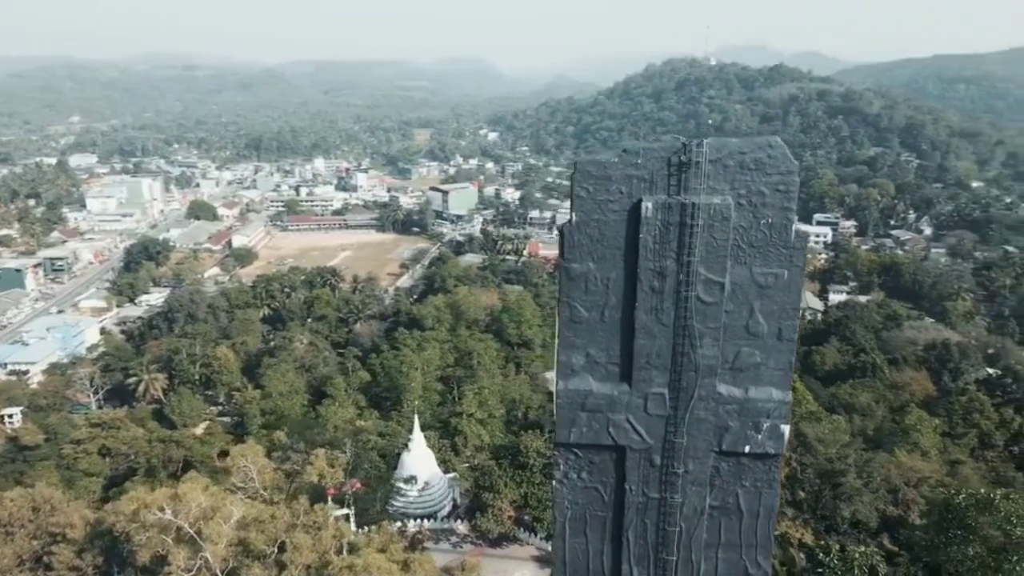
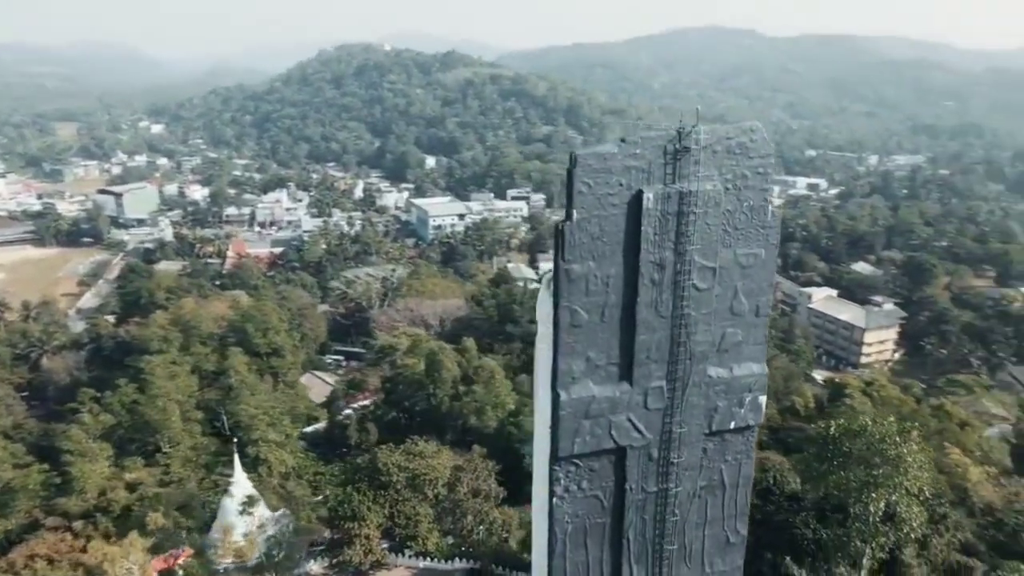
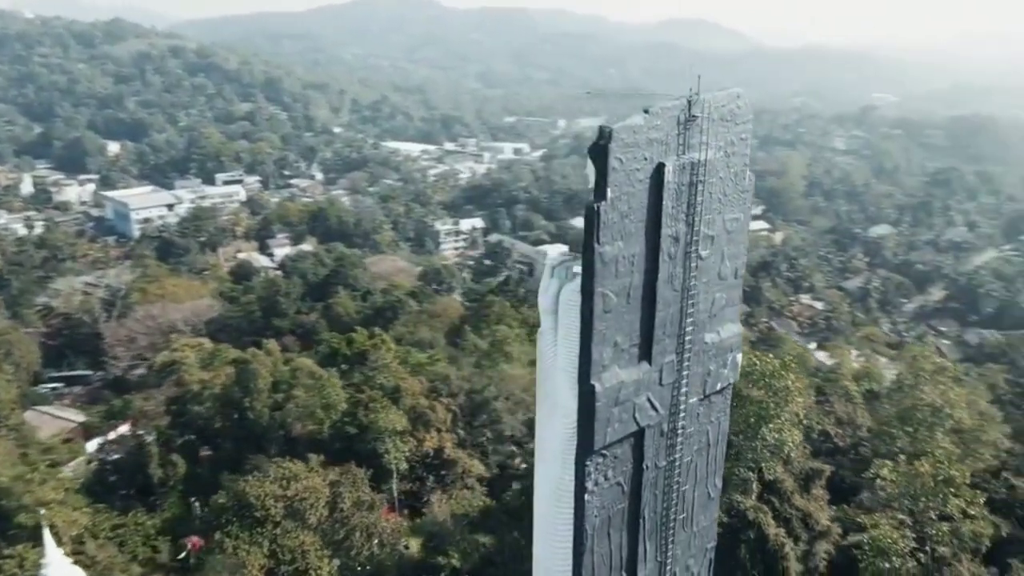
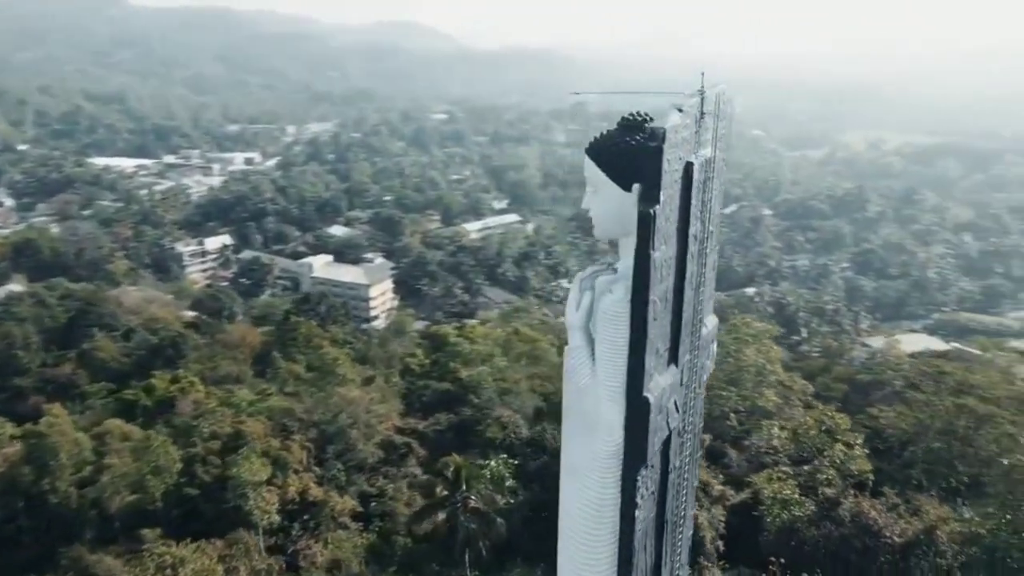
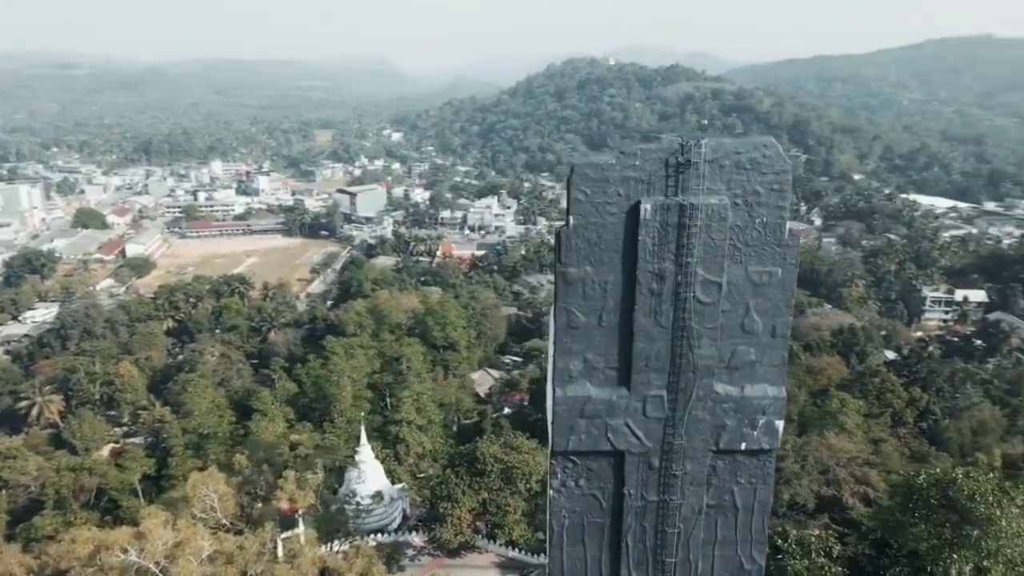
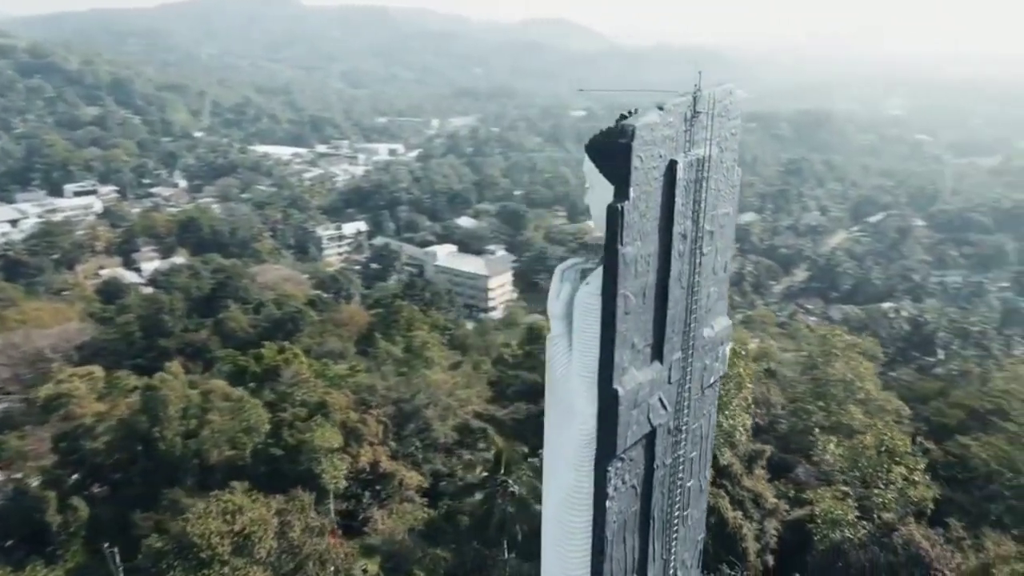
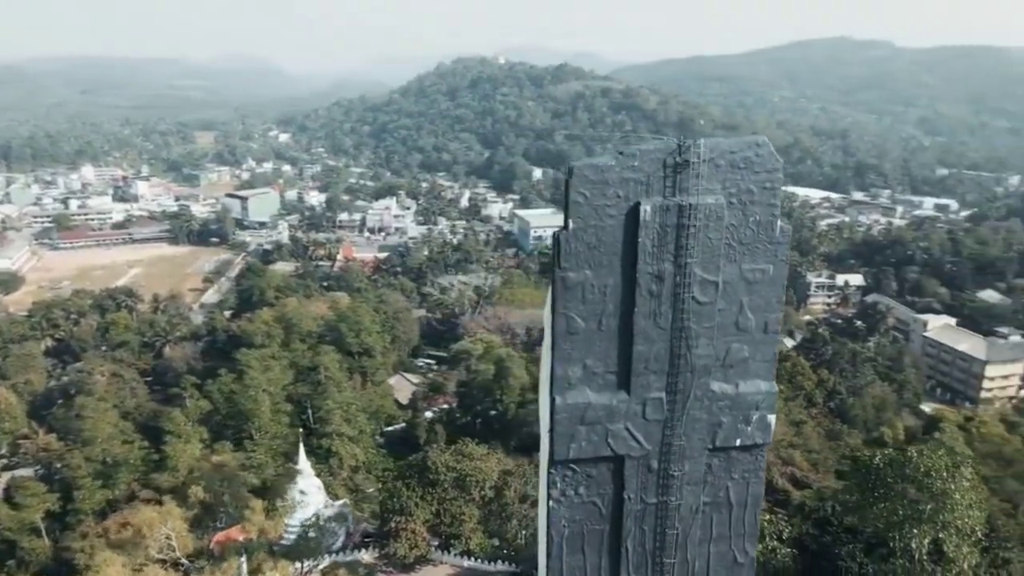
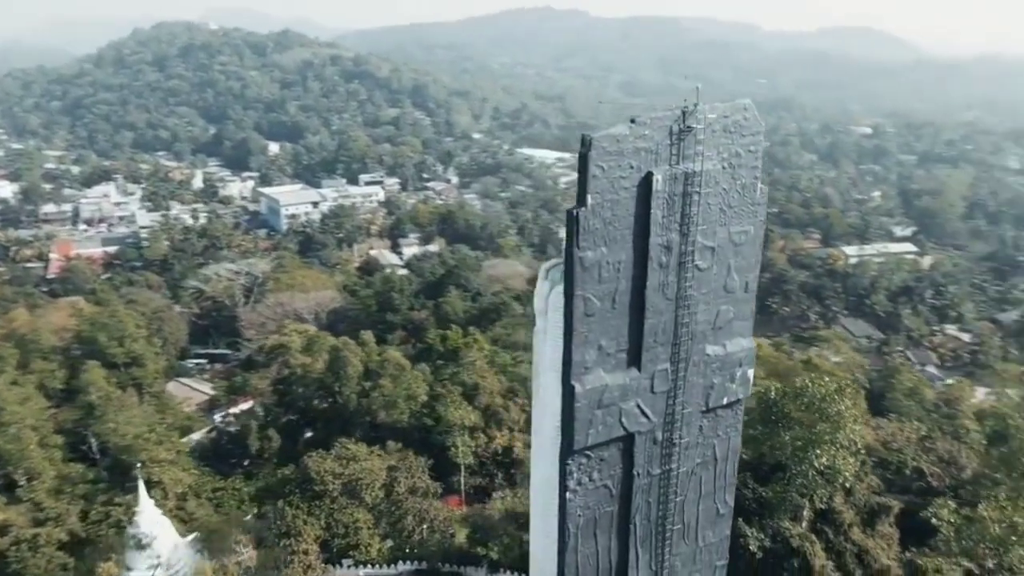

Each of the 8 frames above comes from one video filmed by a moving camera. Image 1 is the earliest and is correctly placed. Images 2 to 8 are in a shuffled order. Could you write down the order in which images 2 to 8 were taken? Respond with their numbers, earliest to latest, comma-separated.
5, 7, 2, 8, 3, 6, 4
